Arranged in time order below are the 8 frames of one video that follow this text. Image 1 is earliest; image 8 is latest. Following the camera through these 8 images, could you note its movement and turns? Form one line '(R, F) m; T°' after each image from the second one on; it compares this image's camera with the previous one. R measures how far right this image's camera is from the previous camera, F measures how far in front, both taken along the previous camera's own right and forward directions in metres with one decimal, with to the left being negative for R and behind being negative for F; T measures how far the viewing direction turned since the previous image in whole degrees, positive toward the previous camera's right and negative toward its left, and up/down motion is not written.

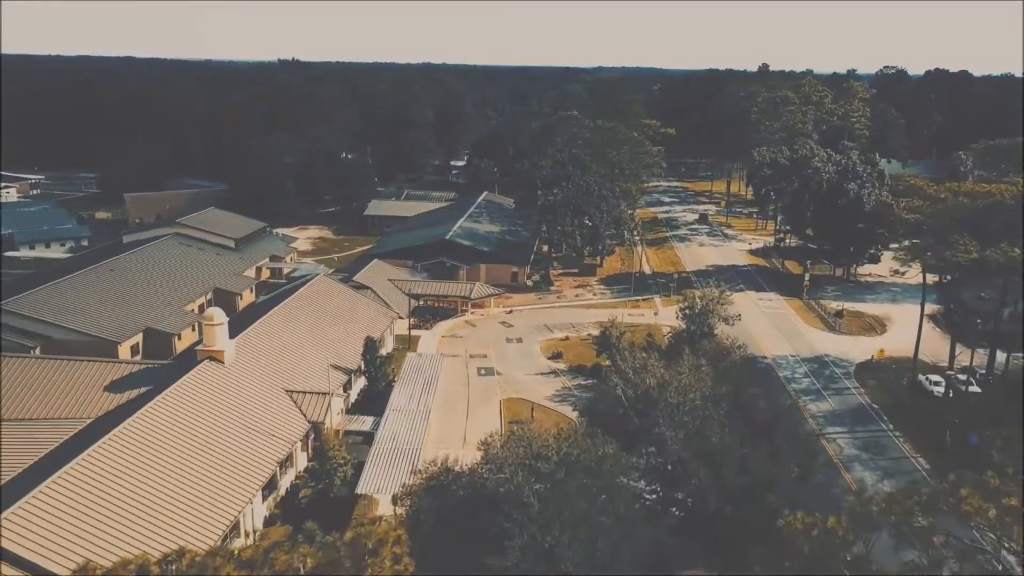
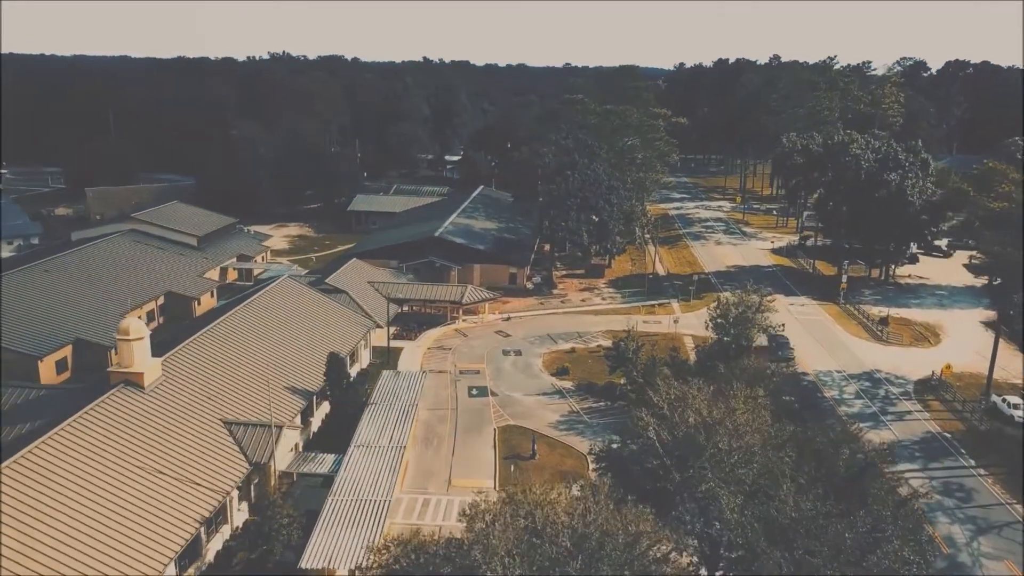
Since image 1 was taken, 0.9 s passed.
(+0.1, +9.0) m; 0°
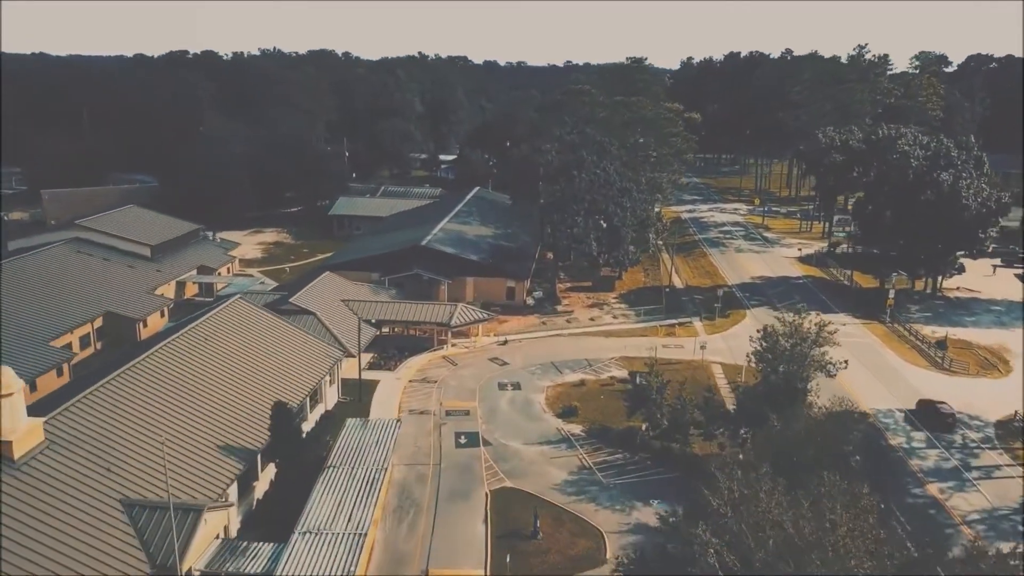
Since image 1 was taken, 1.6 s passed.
(+0.2, +8.6) m; 0°
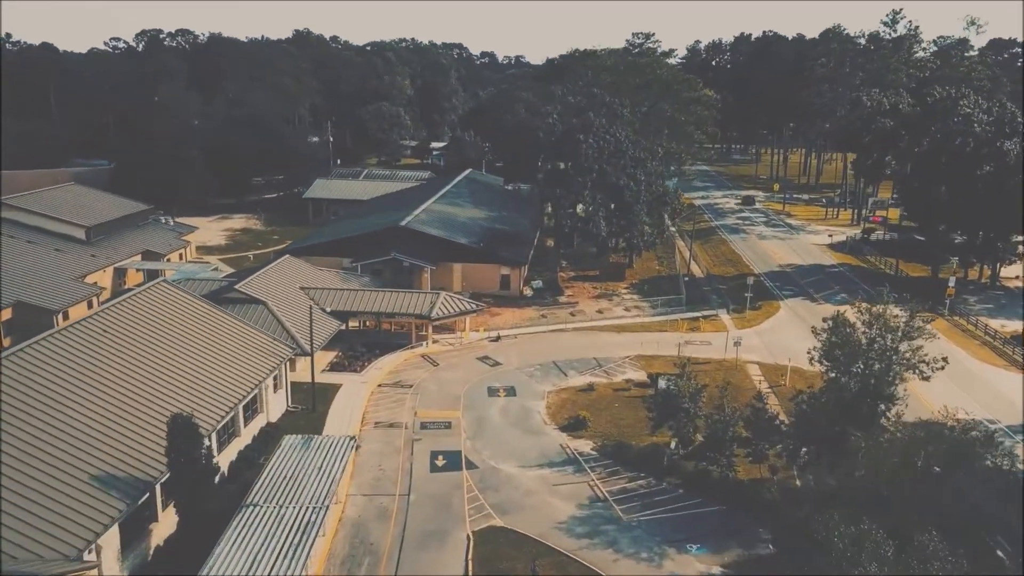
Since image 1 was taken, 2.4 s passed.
(+0.3, +8.7) m; 0°
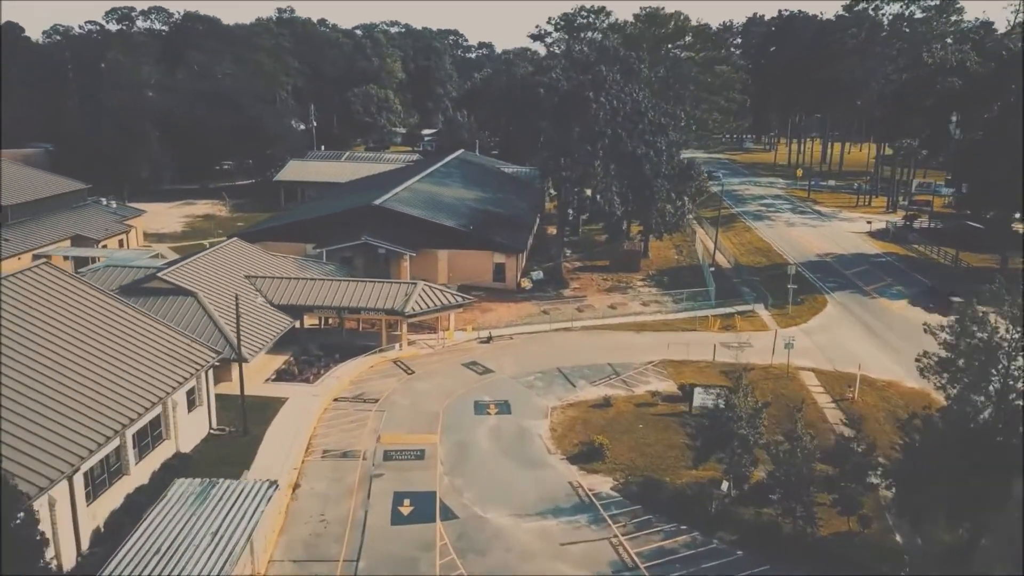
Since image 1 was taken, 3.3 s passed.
(+0.2, +8.3) m; 0°
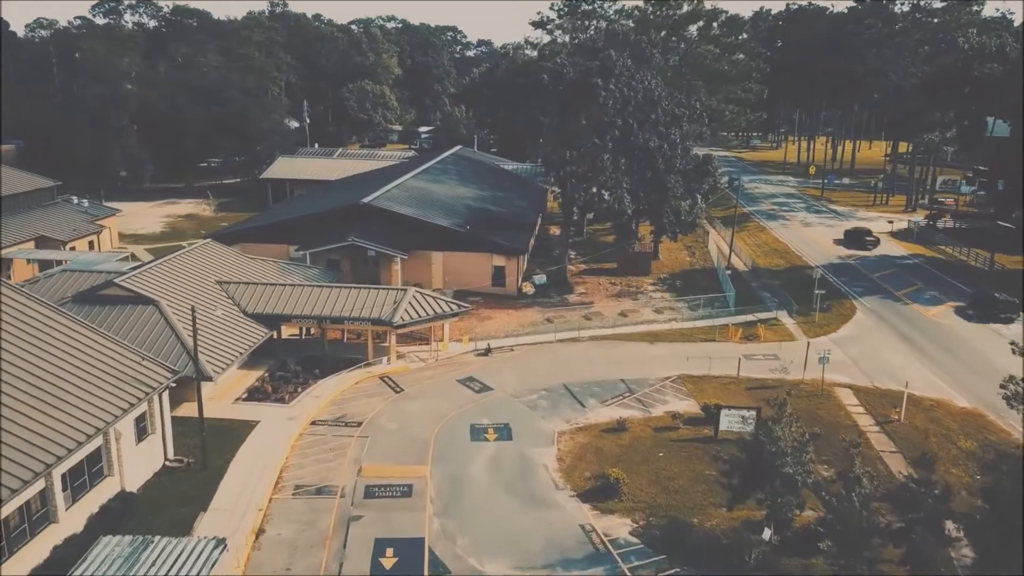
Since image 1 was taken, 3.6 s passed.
(-0.1, +3.5) m; 0°
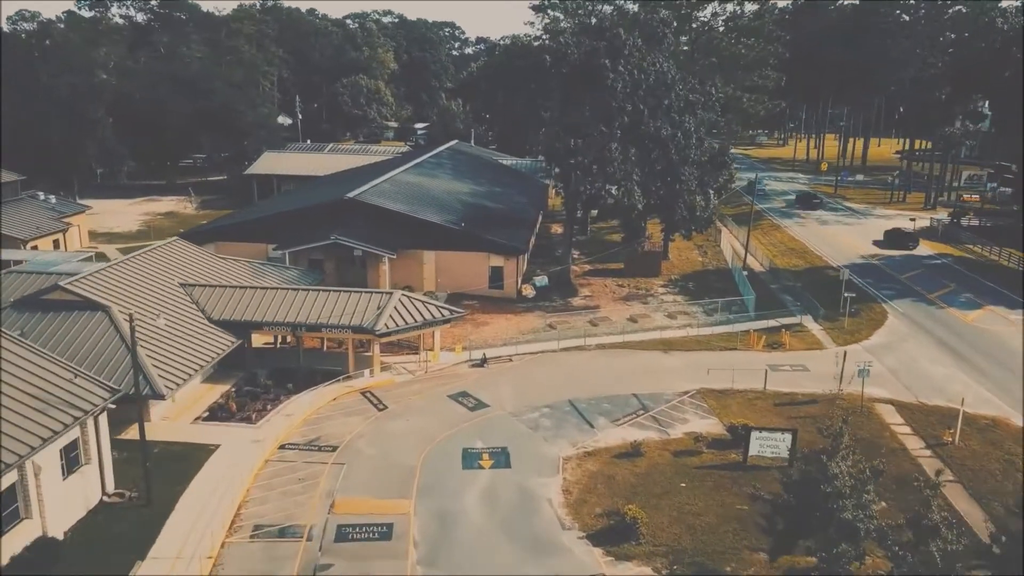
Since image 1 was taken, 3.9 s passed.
(0.0, +3.4) m; 0°
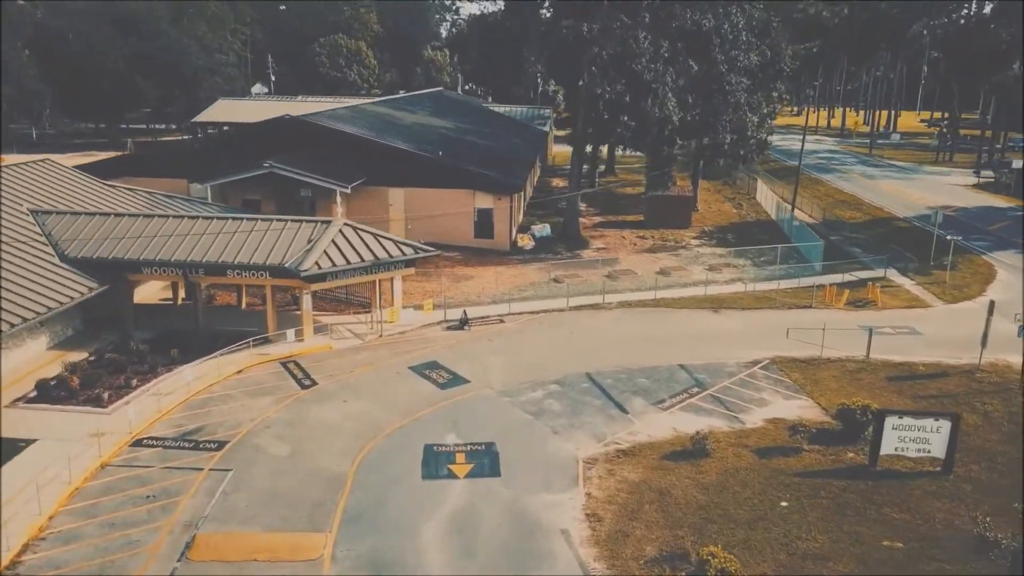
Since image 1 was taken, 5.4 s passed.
(+0.1, +8.4) m; 0°
